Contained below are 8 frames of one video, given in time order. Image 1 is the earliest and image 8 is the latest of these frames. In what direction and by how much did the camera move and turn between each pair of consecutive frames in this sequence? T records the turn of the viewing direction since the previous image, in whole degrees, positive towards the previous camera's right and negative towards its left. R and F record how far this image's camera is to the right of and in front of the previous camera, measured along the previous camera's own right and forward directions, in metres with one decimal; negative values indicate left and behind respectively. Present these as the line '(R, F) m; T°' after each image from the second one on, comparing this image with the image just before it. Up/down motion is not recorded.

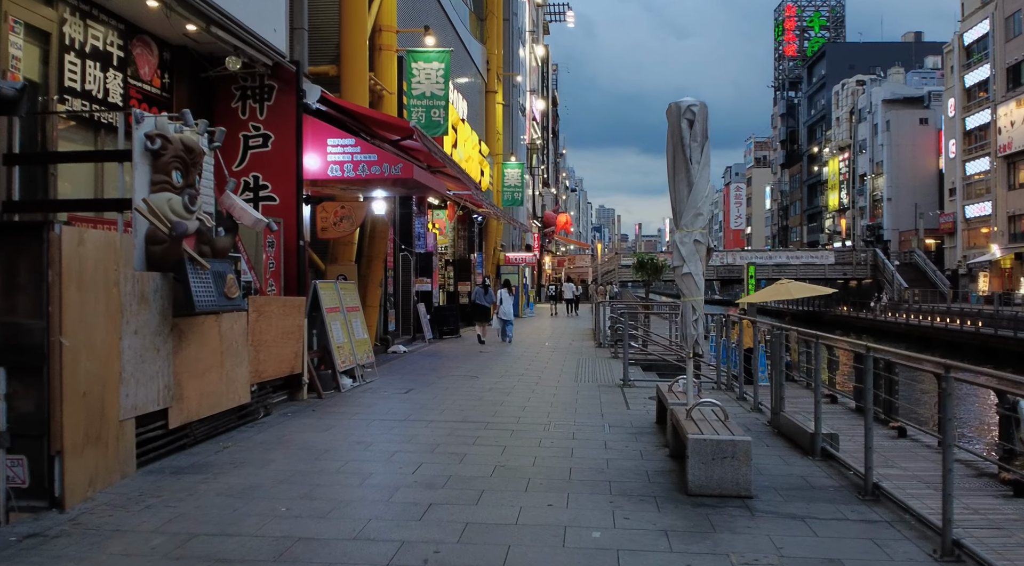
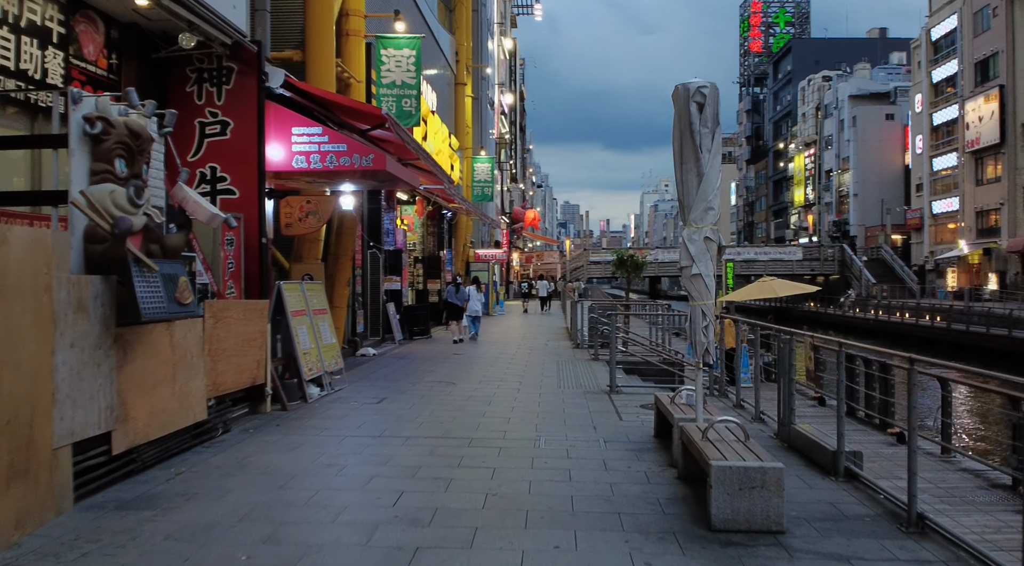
(-0.2, +0.7) m; +3°
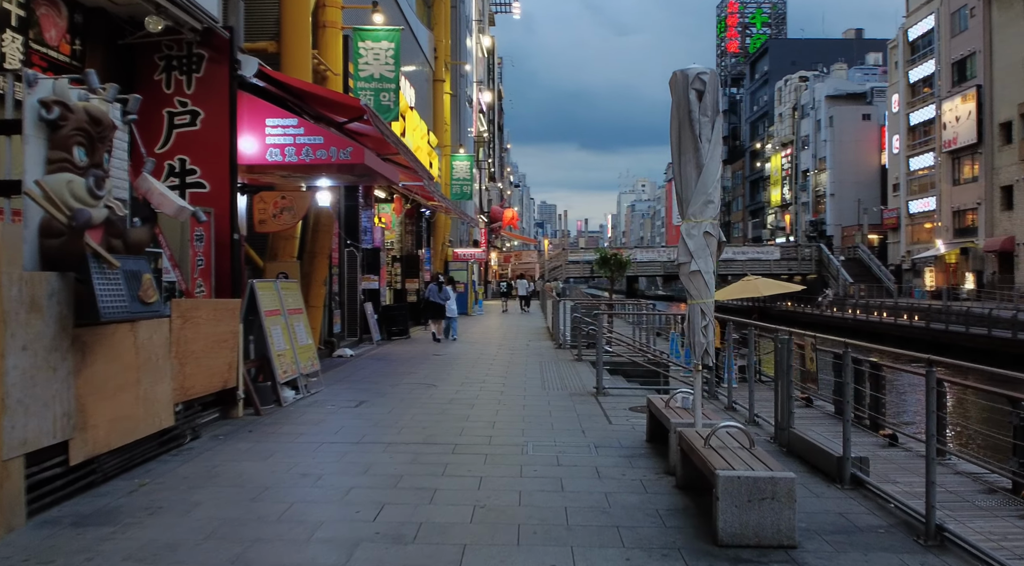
(-0.1, +0.3) m; +2°
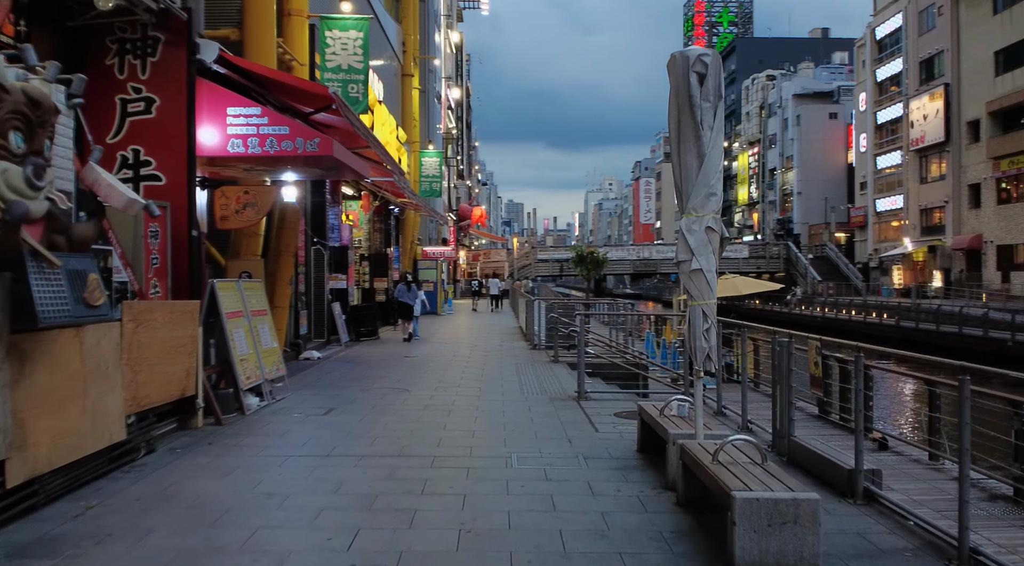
(-0.1, +0.5) m; +3°
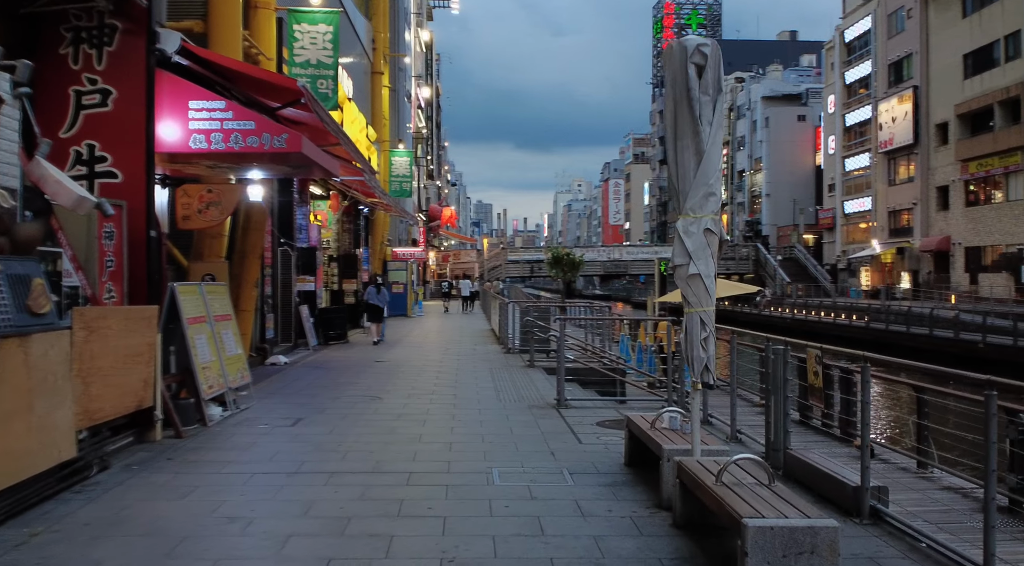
(-0.1, +0.4) m; +2°
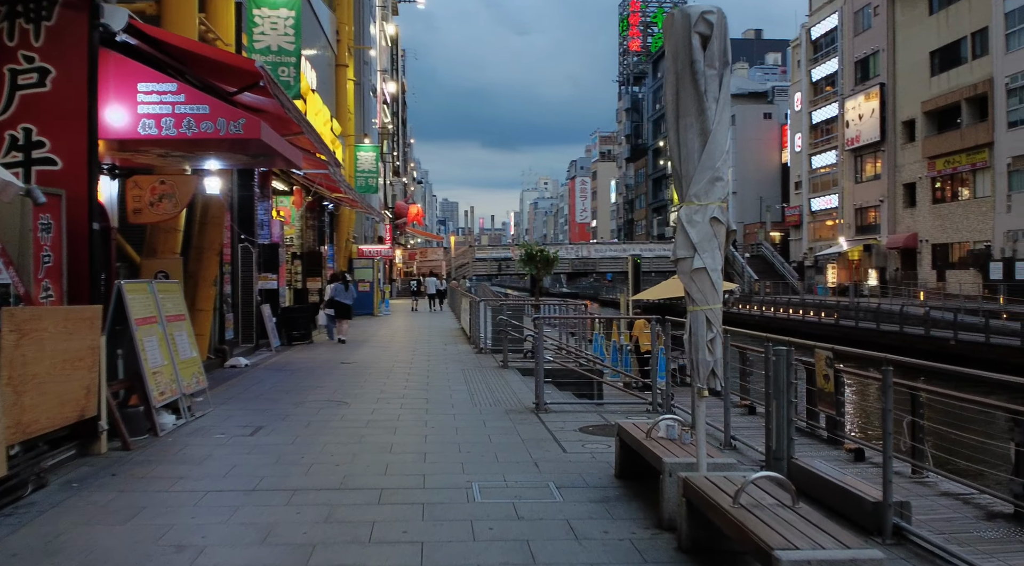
(-0.1, +0.5) m; +3°
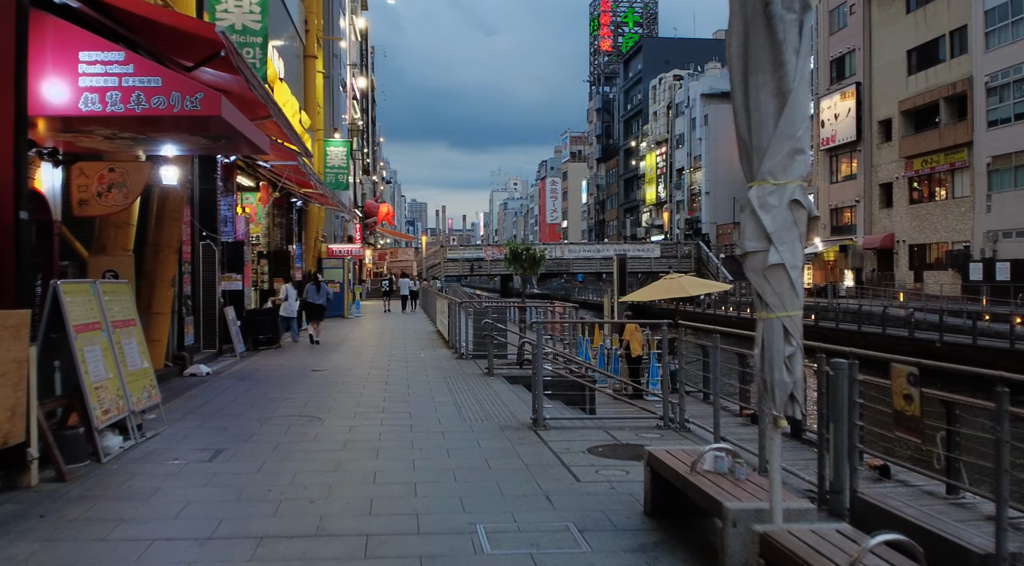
(-0.3, +0.9) m; +2°
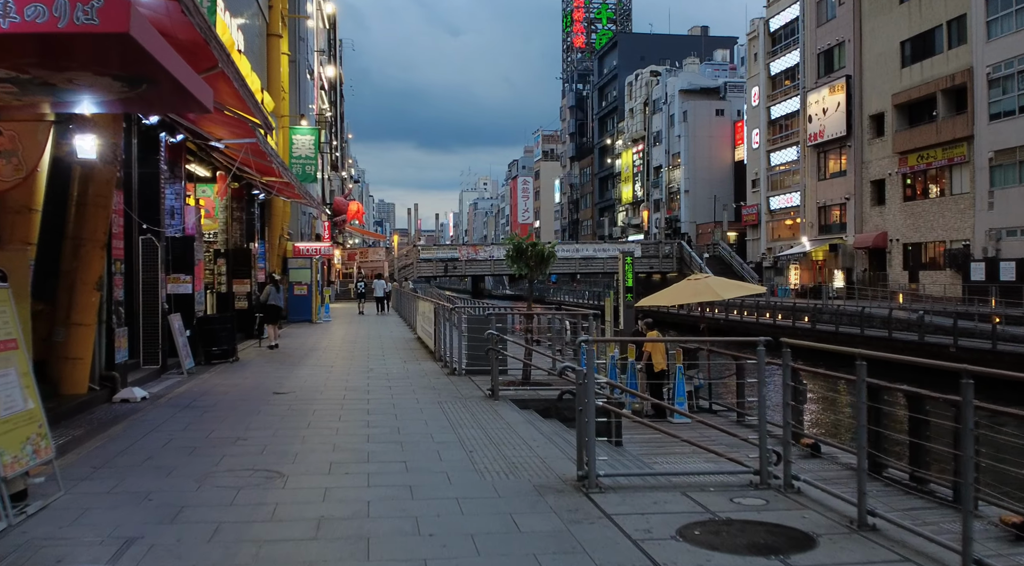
(-0.5, +2.2) m; +2°
